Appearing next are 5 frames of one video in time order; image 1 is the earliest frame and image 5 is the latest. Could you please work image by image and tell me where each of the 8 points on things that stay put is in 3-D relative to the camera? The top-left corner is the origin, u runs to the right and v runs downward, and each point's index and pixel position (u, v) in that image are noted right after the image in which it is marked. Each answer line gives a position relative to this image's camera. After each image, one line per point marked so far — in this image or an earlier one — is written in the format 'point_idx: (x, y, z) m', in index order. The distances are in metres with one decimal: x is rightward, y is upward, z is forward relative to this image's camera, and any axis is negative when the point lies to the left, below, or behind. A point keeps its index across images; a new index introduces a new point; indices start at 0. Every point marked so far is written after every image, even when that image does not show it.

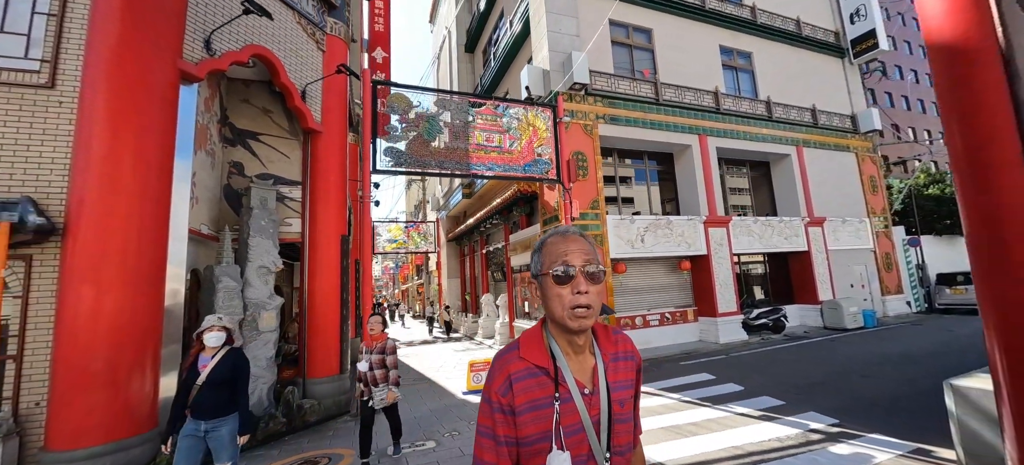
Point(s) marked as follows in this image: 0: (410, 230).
0: (-4.6, +0.2, +17.0) m
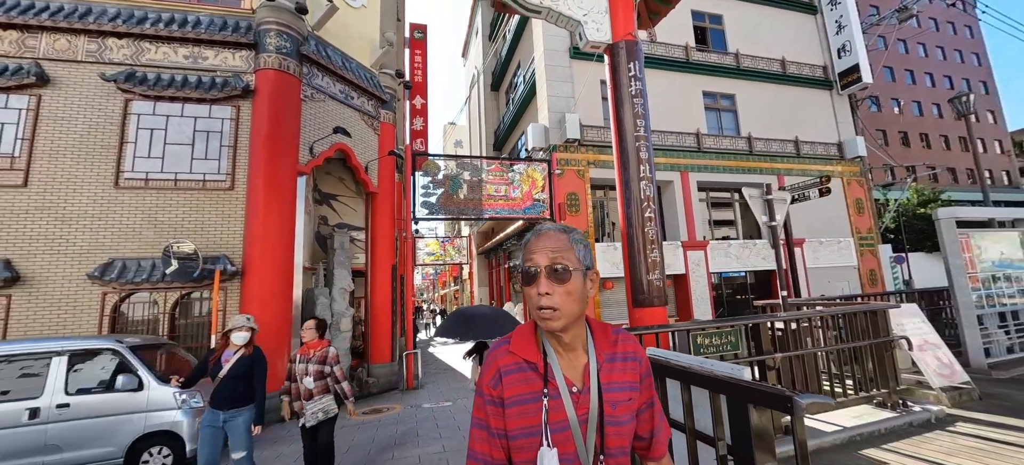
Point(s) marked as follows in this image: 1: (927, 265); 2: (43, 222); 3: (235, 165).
0: (-3.5, -0.6, +19.9) m
1: (+15.5, -1.2, +14.2) m
2: (-8.5, +0.2, +6.7) m
3: (-5.5, +1.4, +7.5) m
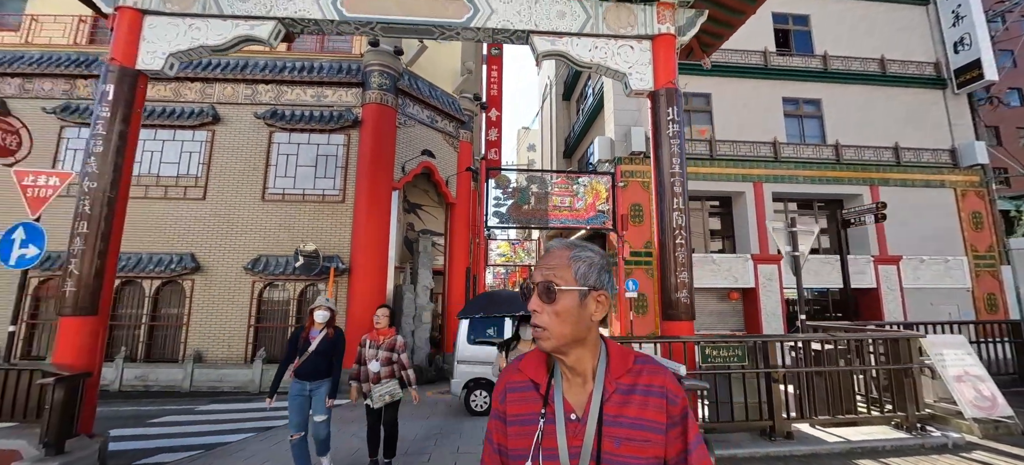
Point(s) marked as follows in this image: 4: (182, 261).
0: (+0.1, -0.8, +21.1) m
1: (+17.7, -1.9, +12.0) m
2: (-7.2, +0.2, +9.1) m
3: (-4.1, +1.3, +9.3) m
4: (-7.6, -0.6, +8.7) m
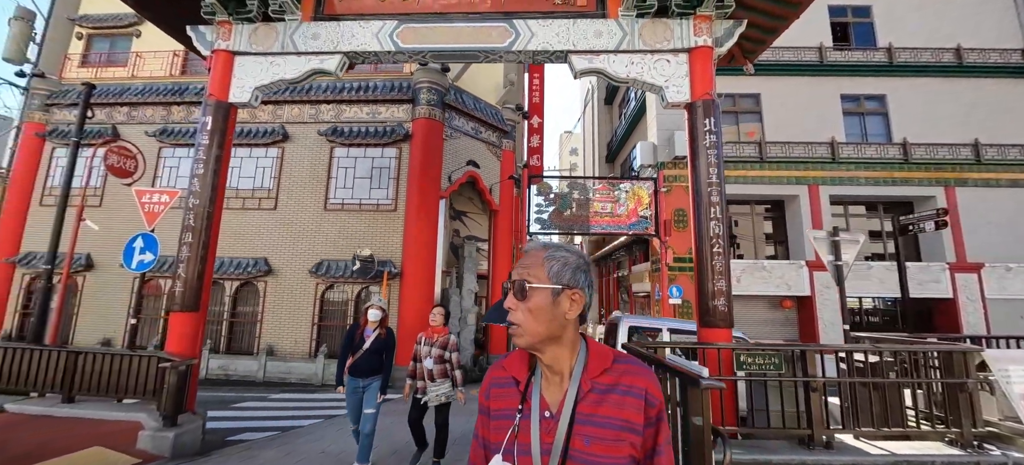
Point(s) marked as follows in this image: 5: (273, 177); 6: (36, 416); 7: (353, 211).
0: (+2.5, -1.1, +21.3) m
1: (+19.0, -2.0, +10.3) m
2: (-6.1, 0.0, +10.1) m
3: (-3.0, +1.1, +10.0) m
4: (-6.6, -0.8, +9.8) m
5: (-6.6, +1.5, +10.5) m
6: (-6.8, -2.6, +5.4) m
7: (-4.2, +0.6, +10.0) m
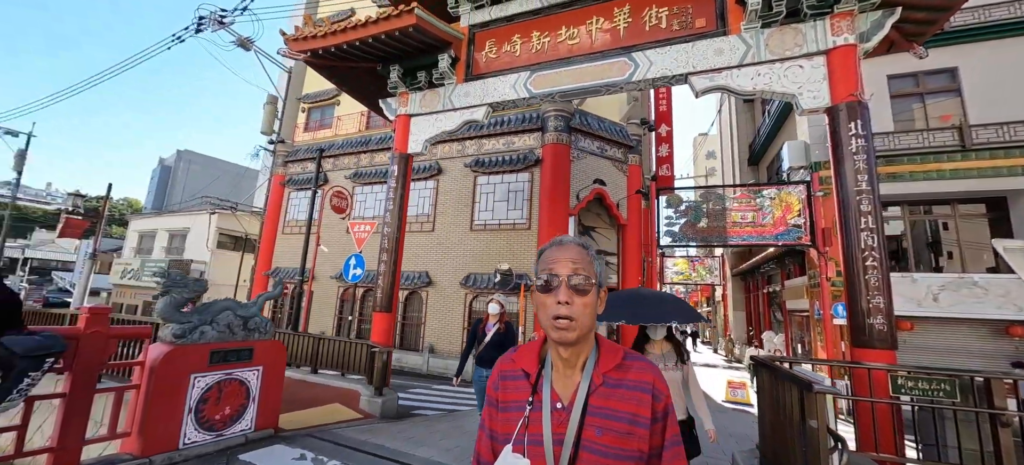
0: (+9.4, -1.7, +19.9) m
1: (+21.5, -1.7, +4.1) m
2: (-2.3, -0.6, +12.2) m
3: (+0.5, +0.6, +11.2) m
4: (-2.9, -1.4, +12.0) m
5: (-2.7, +0.9, +12.8) m
6: (-4.5, -3.1, +7.9) m
7: (-0.6, +0.1, +11.6) m
